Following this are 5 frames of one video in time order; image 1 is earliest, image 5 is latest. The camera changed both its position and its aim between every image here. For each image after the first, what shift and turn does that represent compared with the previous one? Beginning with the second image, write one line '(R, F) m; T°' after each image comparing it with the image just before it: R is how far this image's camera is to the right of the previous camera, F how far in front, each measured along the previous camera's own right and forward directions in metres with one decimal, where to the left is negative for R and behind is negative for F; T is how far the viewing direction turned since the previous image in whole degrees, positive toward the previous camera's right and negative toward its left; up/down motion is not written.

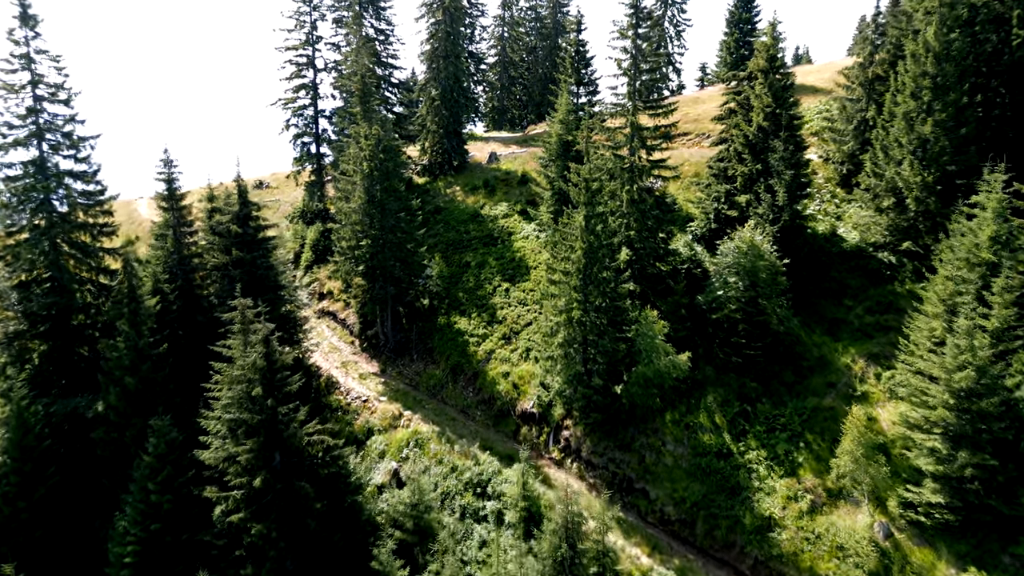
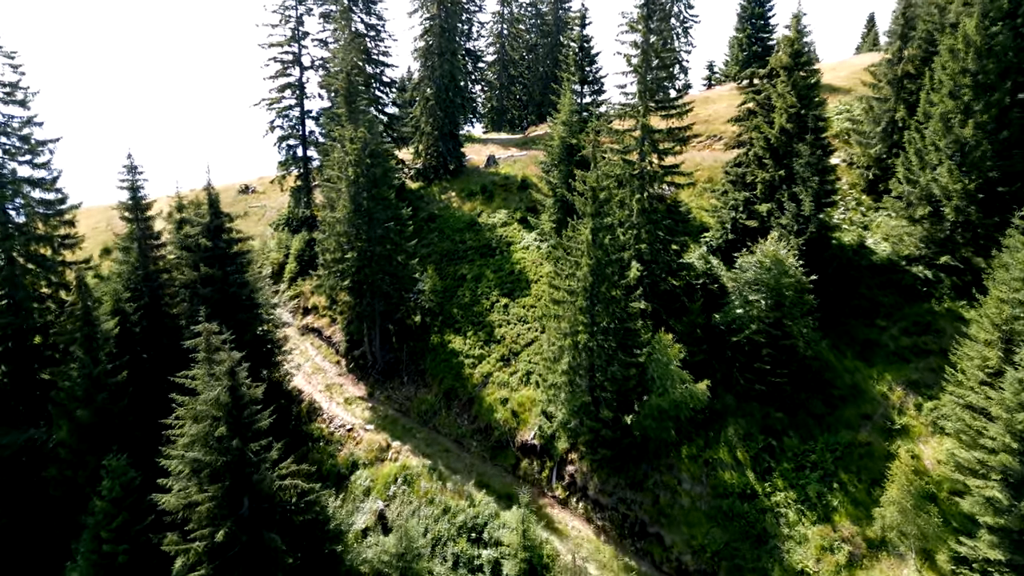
(0.0, +2.4) m; 0°
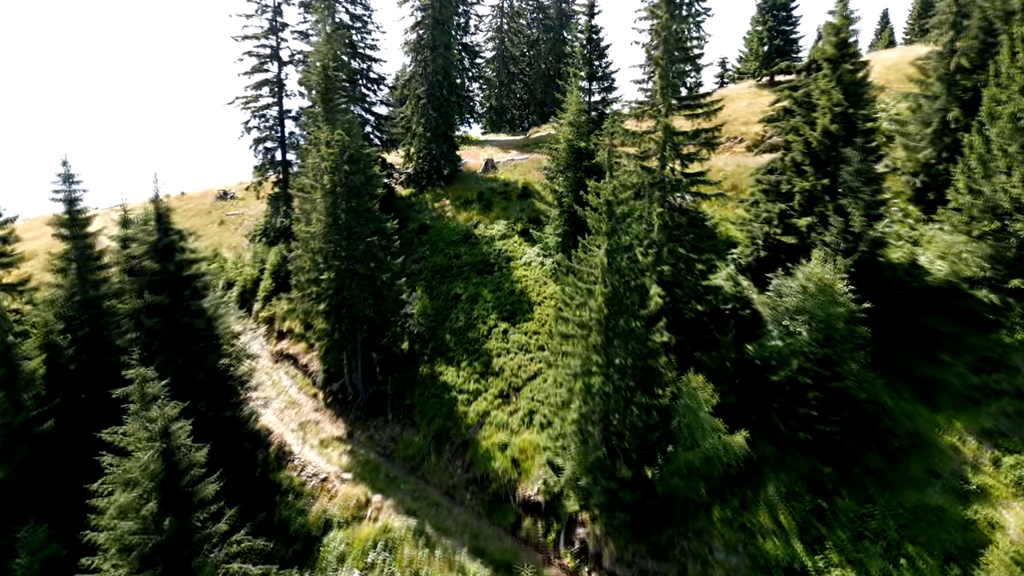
(0.0, +3.4) m; 0°
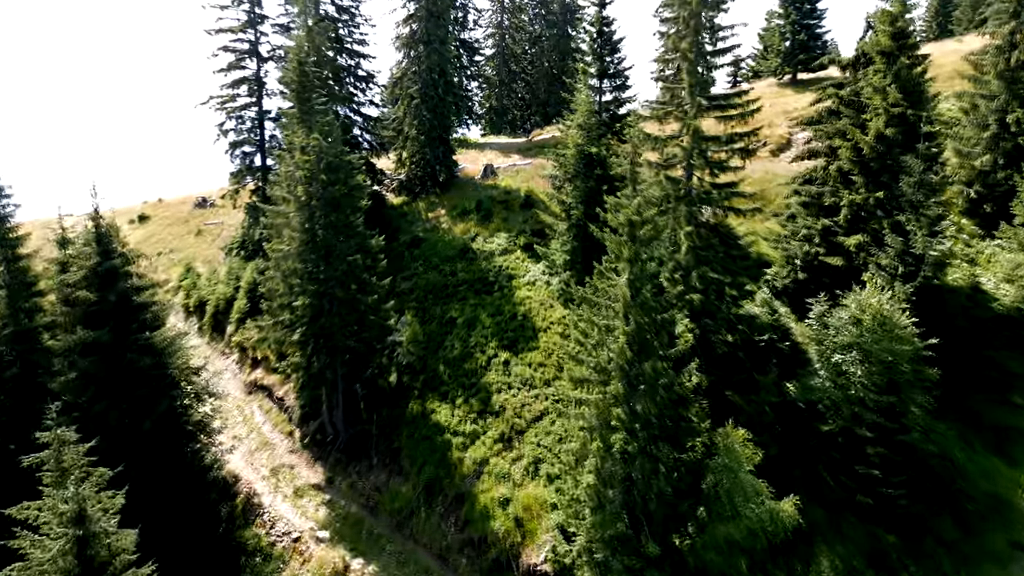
(-0.1, +3.0) m; 0°
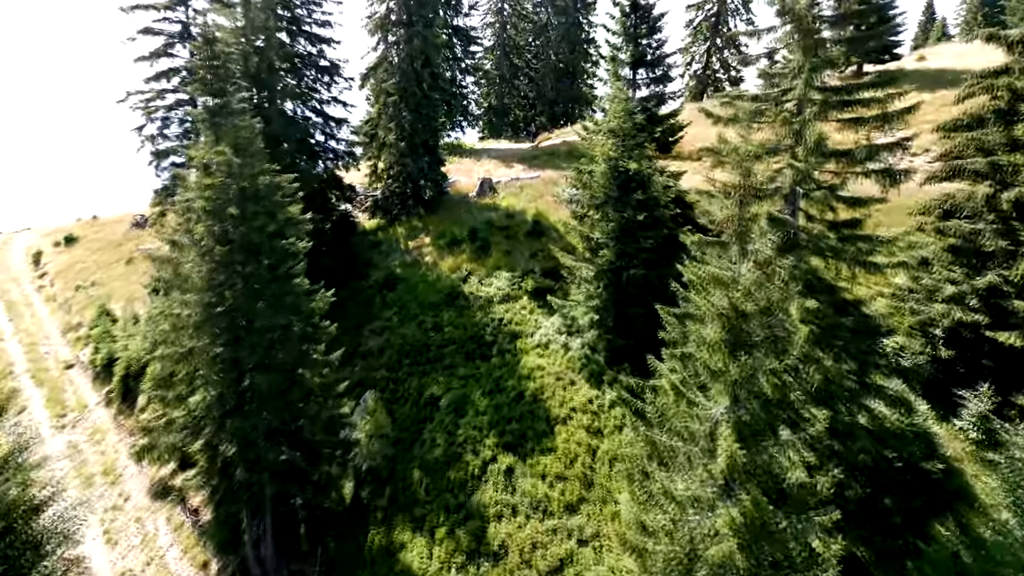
(-0.1, +6.6) m; 0°
